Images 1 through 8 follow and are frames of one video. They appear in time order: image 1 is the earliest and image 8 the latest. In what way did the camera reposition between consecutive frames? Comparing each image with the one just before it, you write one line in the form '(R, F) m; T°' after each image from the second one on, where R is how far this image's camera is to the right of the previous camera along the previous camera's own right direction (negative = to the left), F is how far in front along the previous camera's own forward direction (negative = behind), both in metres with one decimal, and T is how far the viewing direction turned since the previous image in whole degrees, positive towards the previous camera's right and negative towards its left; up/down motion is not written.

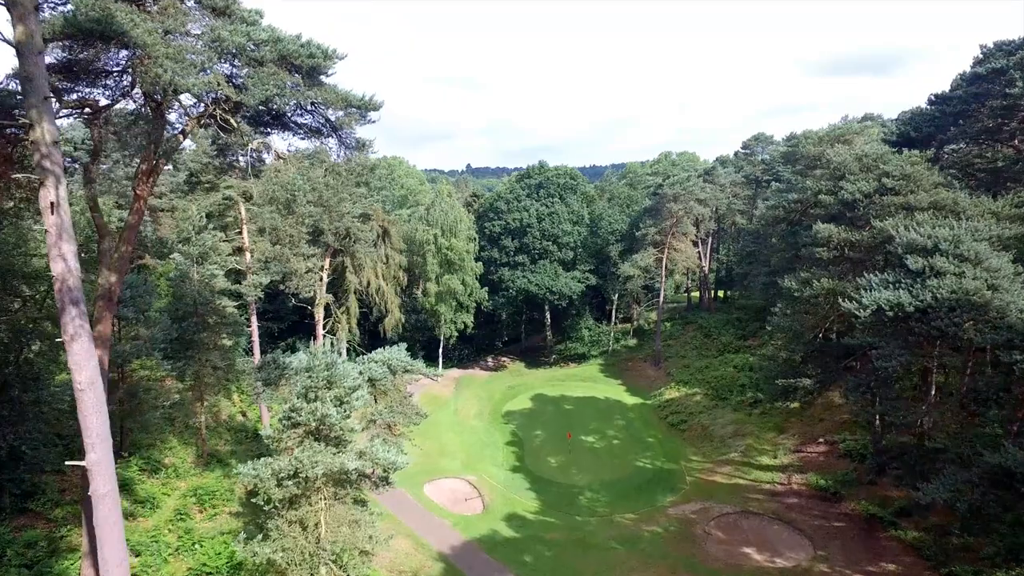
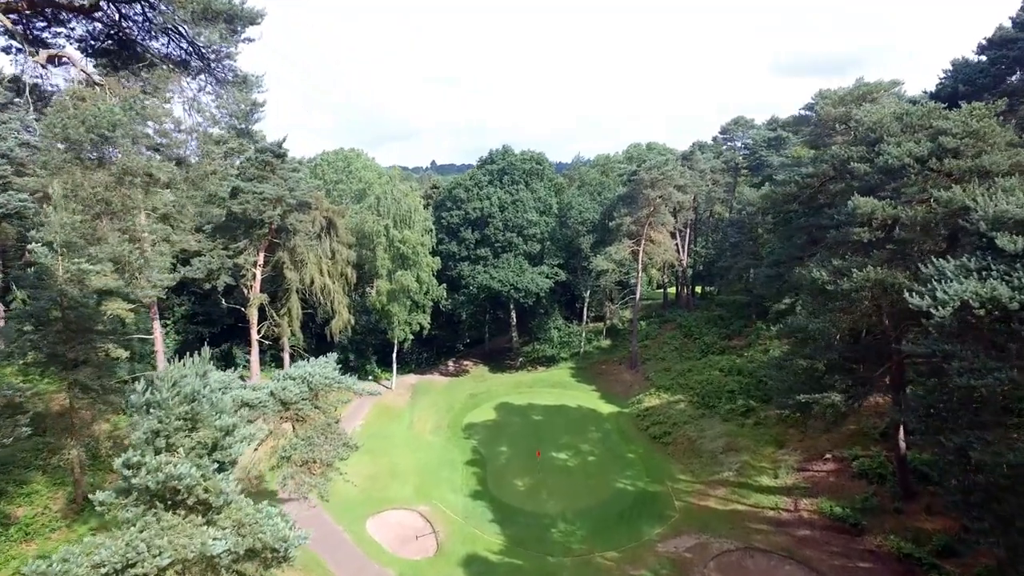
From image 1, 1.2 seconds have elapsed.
(+0.3, +4.4) m; +3°
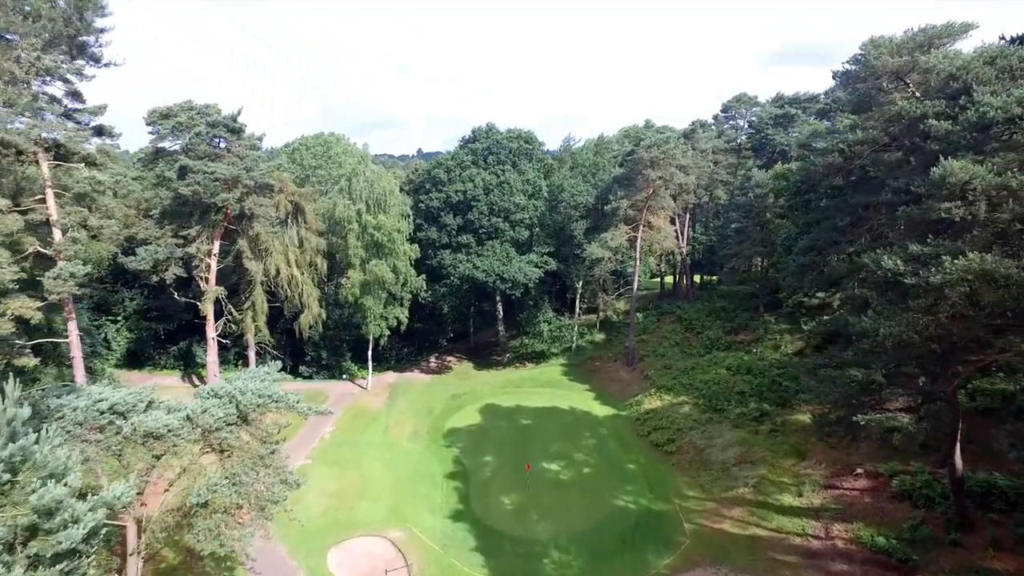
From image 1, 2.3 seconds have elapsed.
(+0.1, +3.5) m; +1°
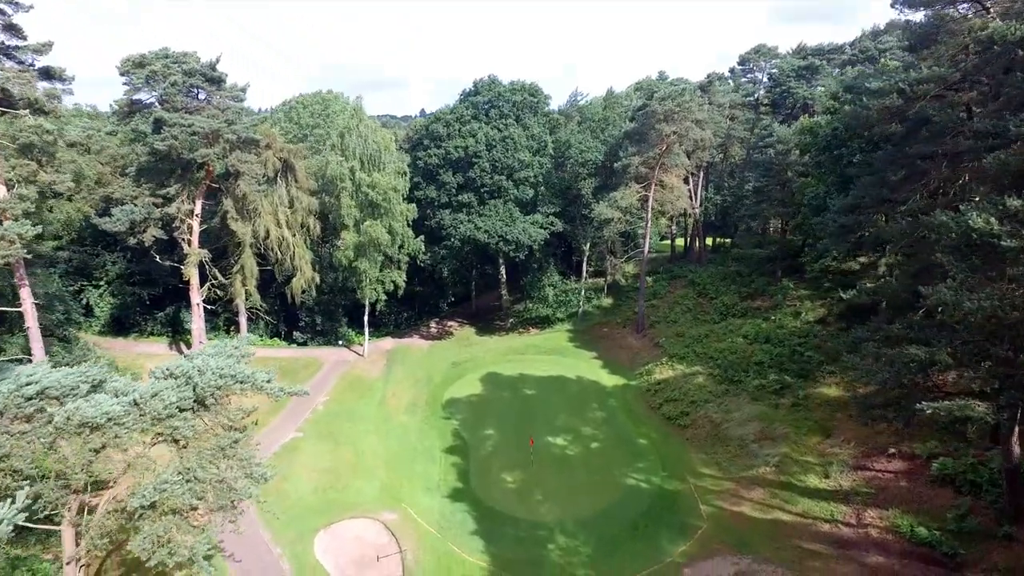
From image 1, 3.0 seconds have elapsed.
(0.0, +2.0) m; 0°
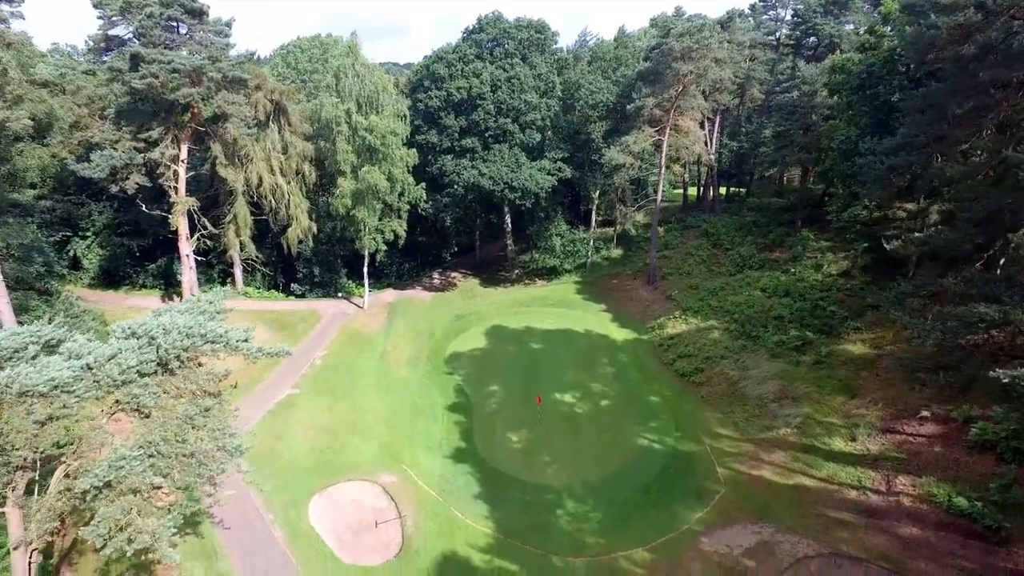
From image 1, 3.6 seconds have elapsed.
(0.0, +1.5) m; 0°
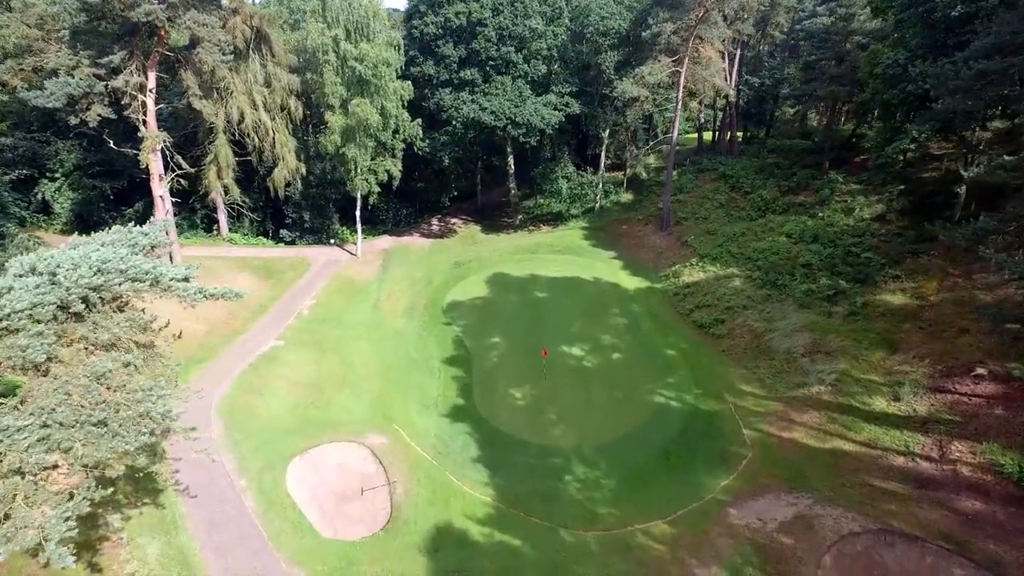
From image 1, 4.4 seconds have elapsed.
(0.0, +2.3) m; 0°
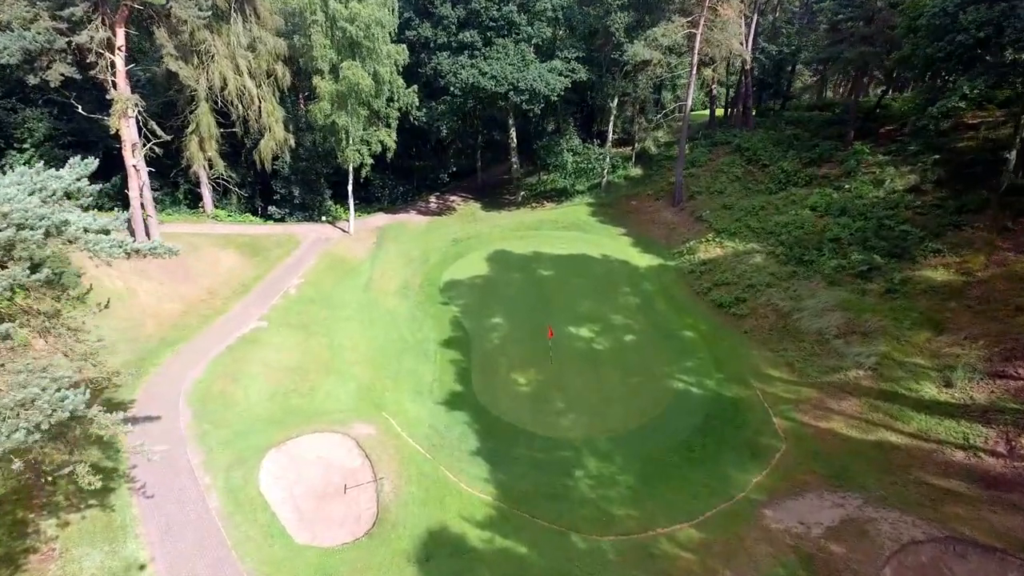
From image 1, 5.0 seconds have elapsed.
(-0.1, +2.0) m; 0°
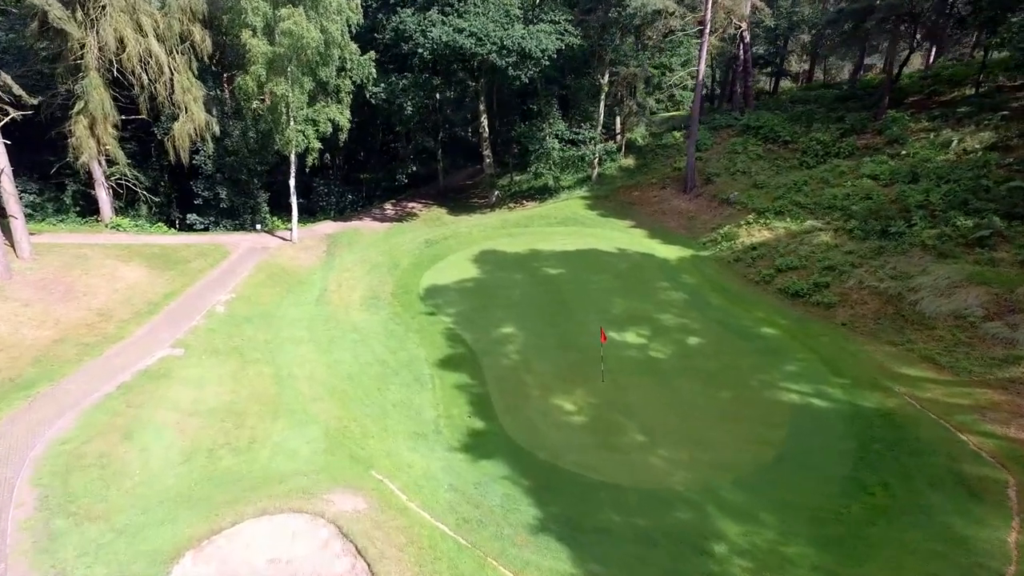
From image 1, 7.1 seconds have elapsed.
(-1.9, +5.9) m; +5°
